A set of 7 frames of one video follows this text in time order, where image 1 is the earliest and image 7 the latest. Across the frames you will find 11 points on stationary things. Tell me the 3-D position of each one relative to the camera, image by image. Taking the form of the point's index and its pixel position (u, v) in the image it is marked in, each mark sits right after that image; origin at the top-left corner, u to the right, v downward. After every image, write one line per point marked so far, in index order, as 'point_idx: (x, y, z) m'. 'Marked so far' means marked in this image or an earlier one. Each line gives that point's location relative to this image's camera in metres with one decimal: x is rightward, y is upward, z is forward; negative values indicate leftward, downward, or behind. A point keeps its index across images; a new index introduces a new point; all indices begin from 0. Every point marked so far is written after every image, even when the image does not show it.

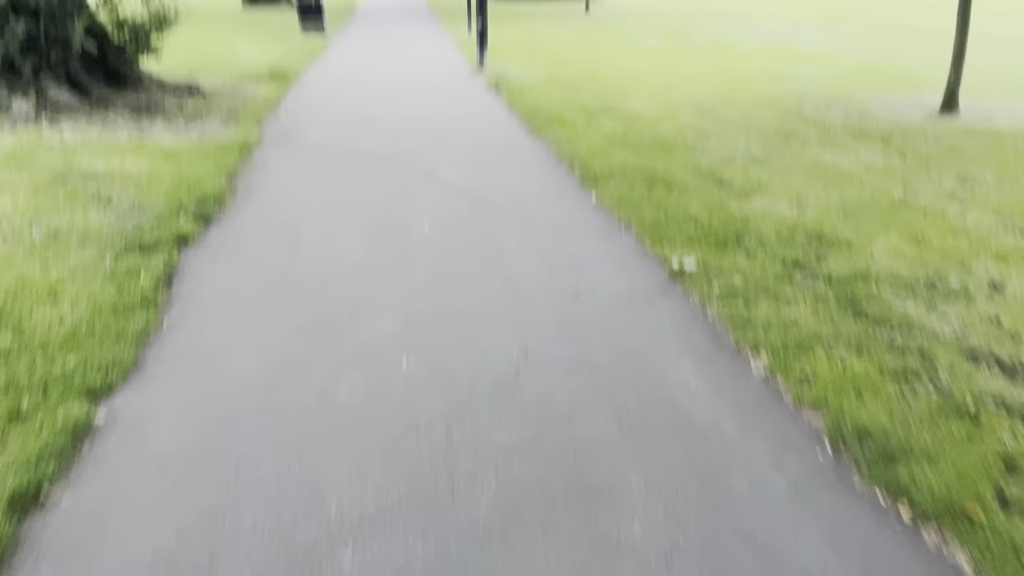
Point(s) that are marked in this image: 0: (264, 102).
0: (-3.3, +2.5, +11.4) m
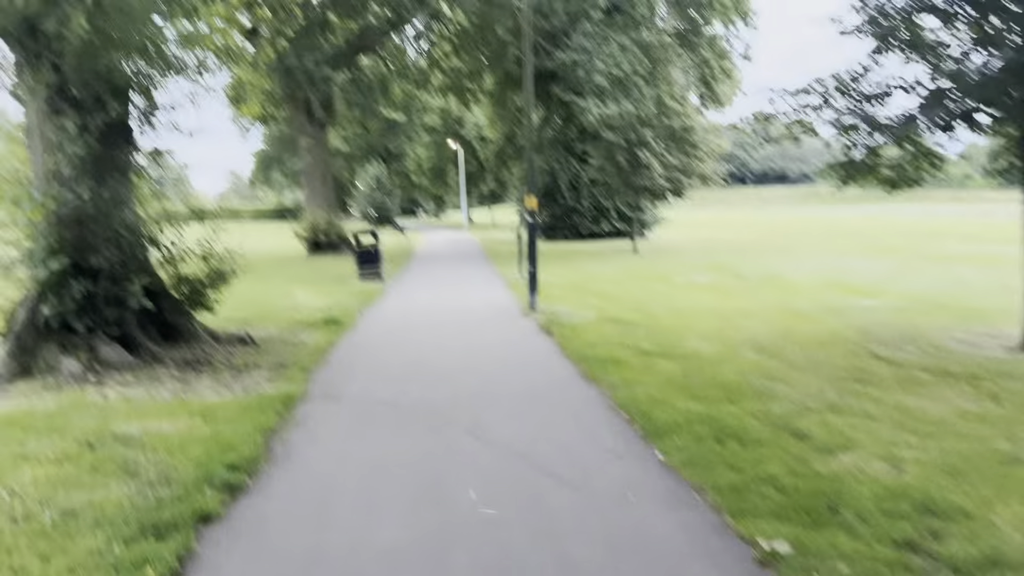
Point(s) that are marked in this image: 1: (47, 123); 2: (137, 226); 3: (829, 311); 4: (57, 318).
0: (-2.6, -0.8, +11.4) m
1: (-5.3, +1.9, +9.7) m
2: (-4.5, +0.7, +10.2) m
3: (+5.5, -0.4, +14.7) m
4: (-5.1, -0.3, +9.5) m
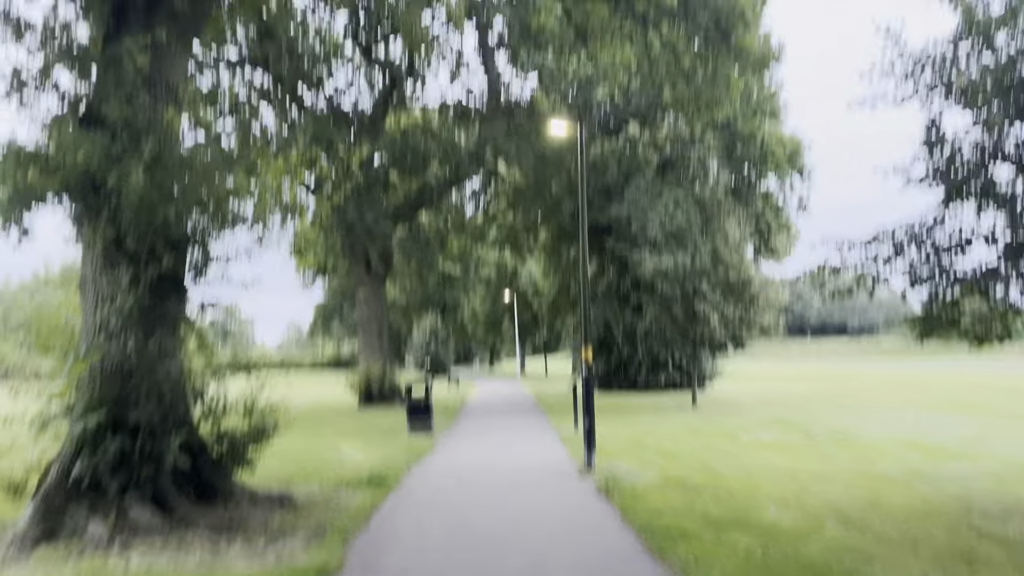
0: (-1.9, -2.8, +10.6) m
1: (-4.6, +0.1, +9.6) m
2: (-3.8, -1.1, +9.9) m
3: (+6.4, -3.0, +13.5) m
4: (-4.5, -2.0, +9.0) m
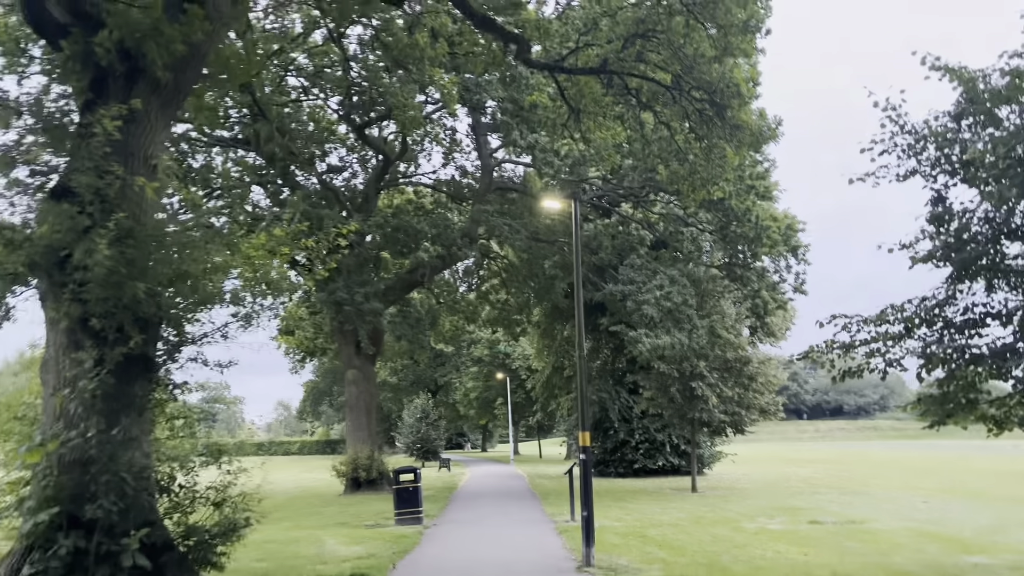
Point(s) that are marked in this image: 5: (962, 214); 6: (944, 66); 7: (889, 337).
0: (-2.0, -3.8, +9.7) m
1: (-4.7, -0.7, +9.0) m
2: (-3.9, -1.9, +9.1) m
3: (+6.3, -4.2, +12.6) m
4: (-4.5, -2.8, +8.2) m
5: (+6.3, +1.1, +12.0) m
6: (+5.9, +3.0, +11.7) m
7: (+5.2, -0.7, +11.7) m
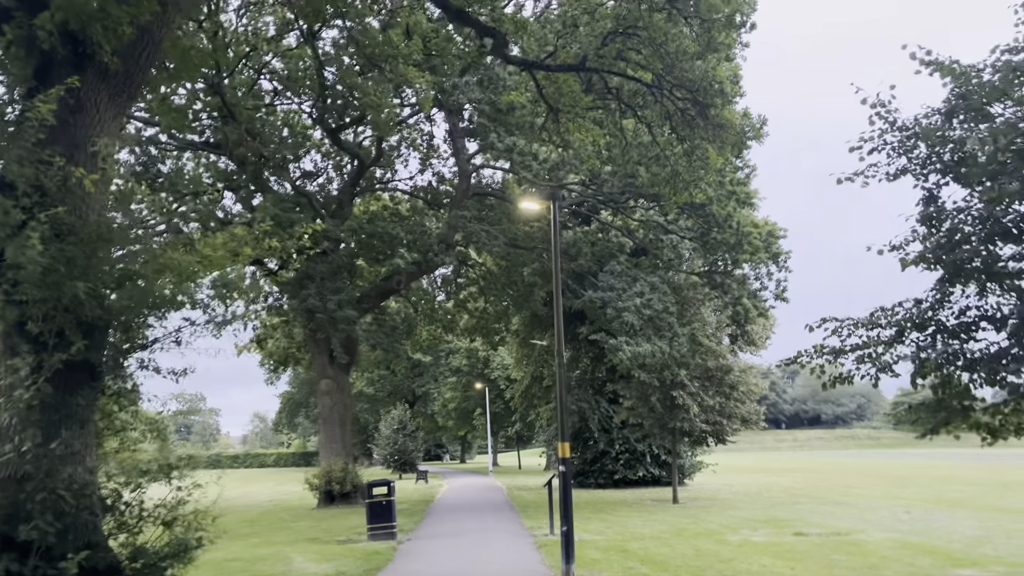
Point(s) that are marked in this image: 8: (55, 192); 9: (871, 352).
0: (-2.3, -3.8, +9.0) m
1: (-5.0, -0.7, +8.2) m
2: (-4.1, -2.0, +8.4) m
3: (+5.9, -4.2, +12.1) m
4: (-4.8, -2.8, +7.4) m
5: (+6.0, +1.0, +11.6) m
6: (+5.6, +3.0, +11.2) m
7: (+4.8, -0.7, +11.2) m
8: (-4.4, +0.9, +8.2) m
9: (+4.7, -0.8, +11.3) m
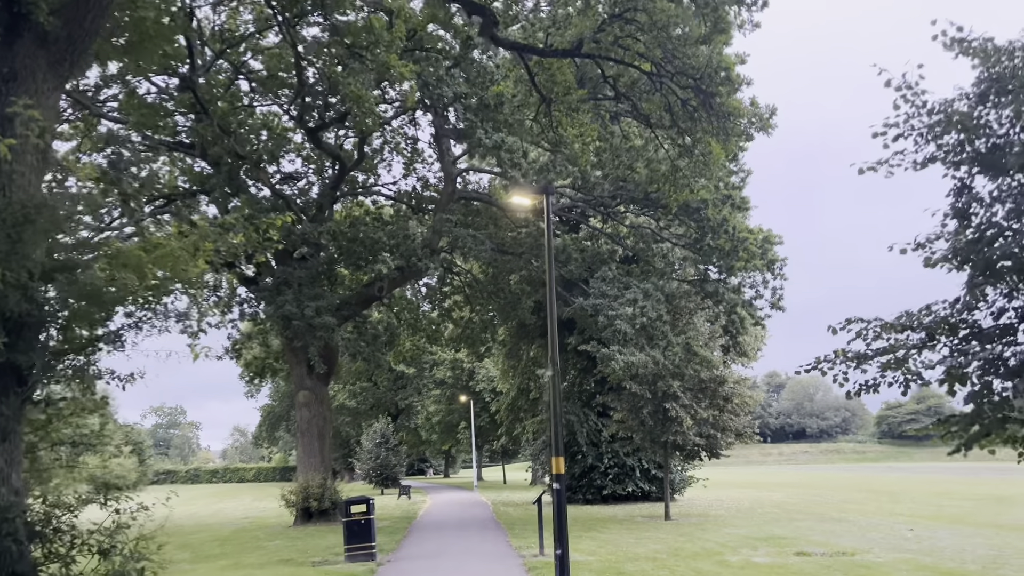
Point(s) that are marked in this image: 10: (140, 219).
0: (-2.3, -3.7, +7.8) m
1: (-5.0, -0.6, +7.0) m
2: (-4.2, -1.9, +7.2) m
3: (+5.8, -4.2, +11.0) m
4: (-4.8, -2.7, +6.2) m
5: (+5.9, +1.0, +10.6) m
6: (+5.5, +3.0, +10.3) m
7: (+4.7, -0.7, +10.1) m
8: (-4.5, +1.0, +7.1) m
9: (+4.6, -0.8, +10.2) m
10: (-5.8, +1.1, +13.3) m
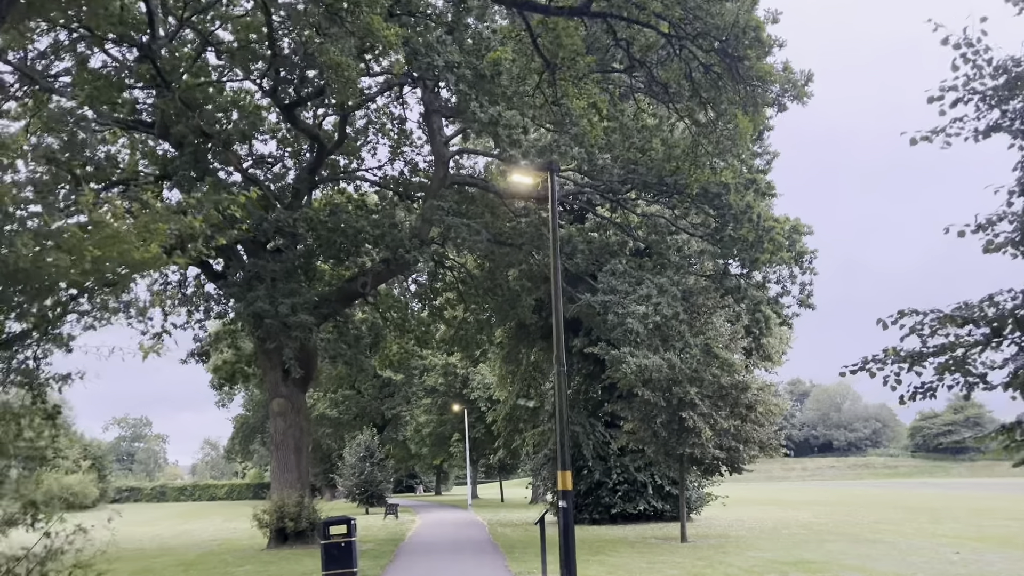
0: (-2.3, -3.3, +4.8) m
1: (-4.9, -0.3, +4.0) m
2: (-4.1, -1.5, +4.1) m
3: (+5.8, -3.9, +8.0) m
4: (-4.7, -2.3, +3.2) m
5: (+6.0, +1.3, +7.7) m
6: (+5.6, +3.3, +7.4) m
7: (+4.8, -0.4, +7.2) m
8: (-4.4, +1.4, +4.1) m
9: (+4.7, -0.5, +7.3) m
10: (-5.8, +1.4, +10.3) m
